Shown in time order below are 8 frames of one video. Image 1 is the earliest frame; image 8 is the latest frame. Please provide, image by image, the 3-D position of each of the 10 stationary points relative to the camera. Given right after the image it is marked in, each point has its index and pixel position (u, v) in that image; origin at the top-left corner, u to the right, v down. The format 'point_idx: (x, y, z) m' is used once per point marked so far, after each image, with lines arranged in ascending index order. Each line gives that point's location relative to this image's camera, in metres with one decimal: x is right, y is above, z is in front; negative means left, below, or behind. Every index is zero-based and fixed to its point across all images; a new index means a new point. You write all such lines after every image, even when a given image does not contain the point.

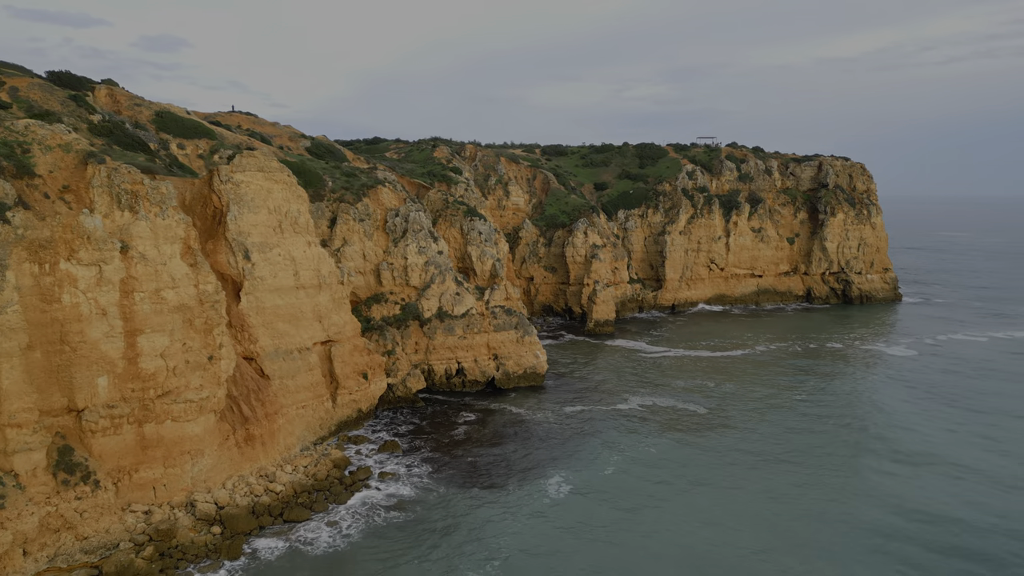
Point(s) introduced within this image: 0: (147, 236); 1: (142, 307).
0: (-10.1, +1.4, +19.6) m
1: (-10.0, -0.5, +19.1) m
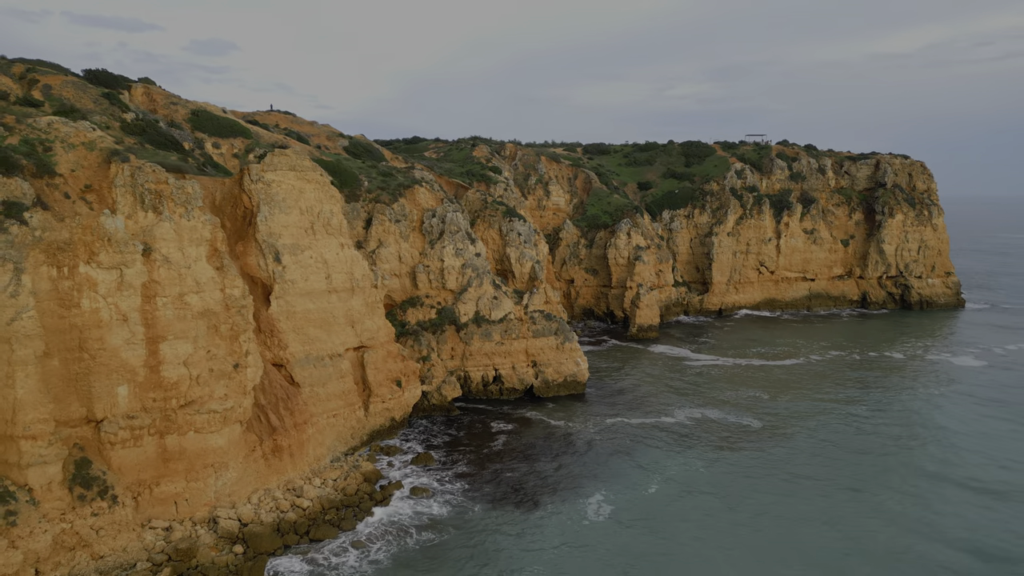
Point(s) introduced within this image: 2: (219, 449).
0: (-9.0, +1.3, +18.7) m
1: (-8.9, -0.6, +18.2) m
2: (-7.9, -4.4, +19.2) m
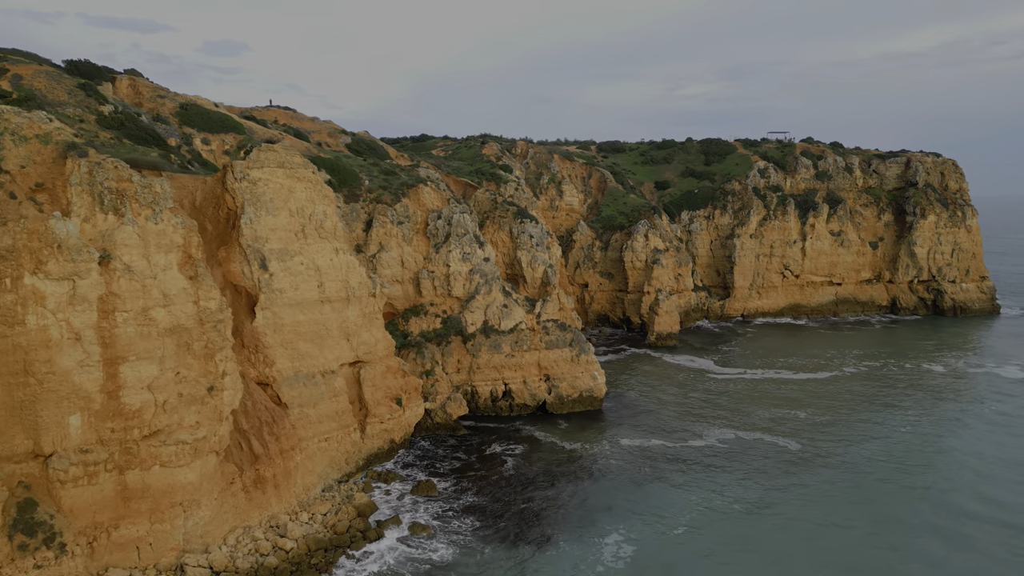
0: (-8.7, +1.0, +16.3) m
1: (-8.6, -0.9, +15.9) m
2: (-7.6, -4.7, +16.8) m
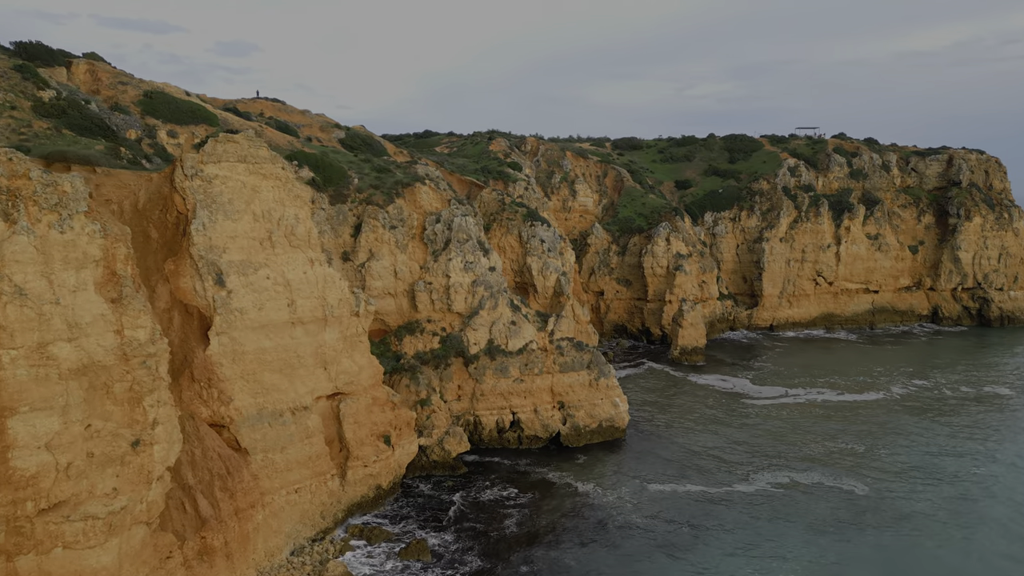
0: (-8.5, +0.5, +12.6) m
1: (-8.5, -1.4, +12.1) m
2: (-7.5, -5.2, +13.0) m
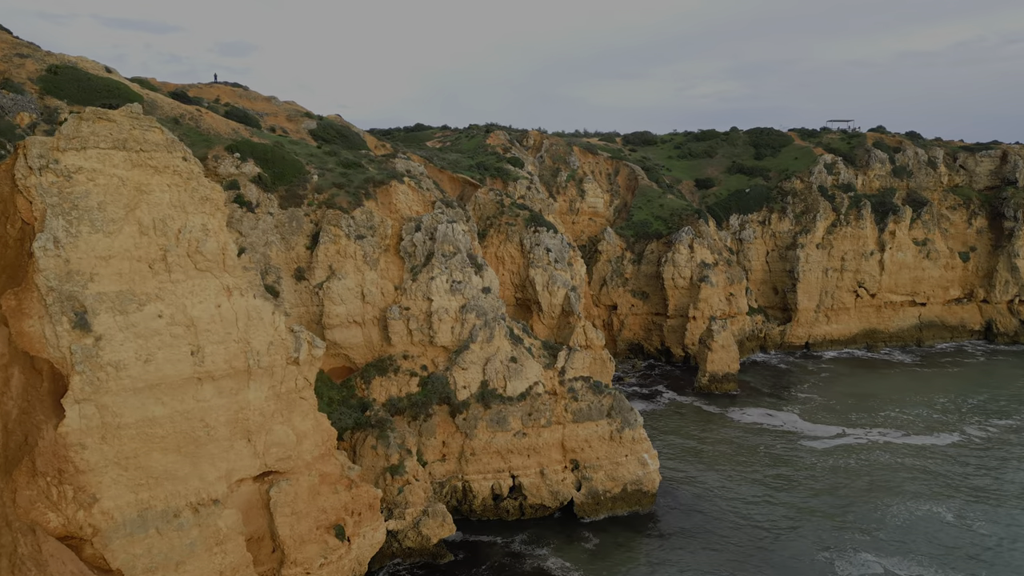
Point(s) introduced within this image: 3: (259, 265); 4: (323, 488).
0: (-8.6, -0.3, +6.9) m
1: (-8.5, -2.2, +6.5) m
2: (-7.5, -5.9, +7.4) m
3: (-6.9, +0.6, +19.5) m
4: (-4.0, -4.3, +15.2) m
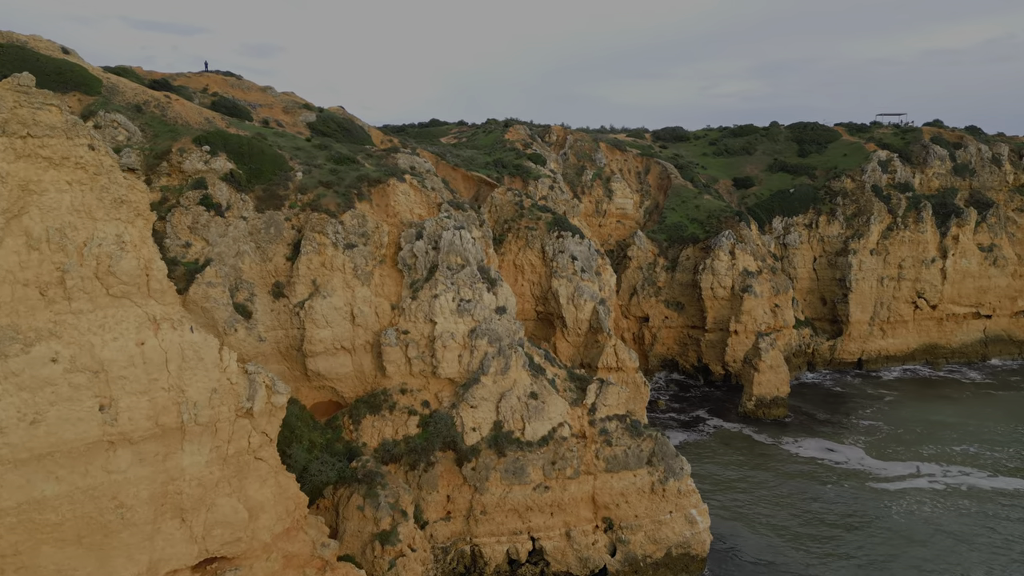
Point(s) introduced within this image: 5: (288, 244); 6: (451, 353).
0: (-8.5, -0.7, +3.6) m
1: (-8.4, -2.7, +3.2) m
2: (-7.4, -6.4, +4.1) m
3: (-6.5, +0.2, +16.1) m
4: (-3.7, -4.7, +11.8) m
5: (-5.5, +1.1, +17.2) m
6: (-1.4, -1.5, +16.8) m
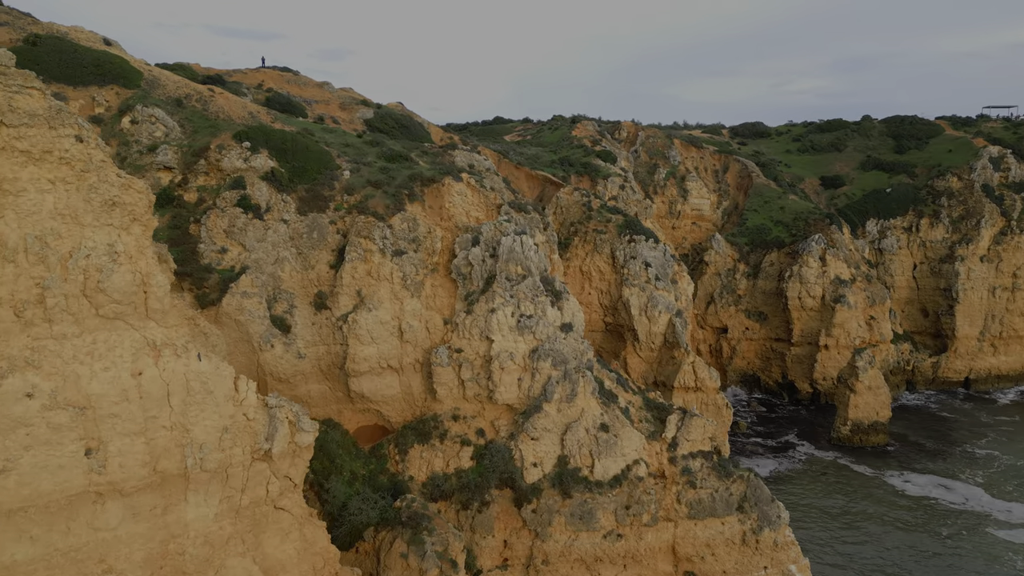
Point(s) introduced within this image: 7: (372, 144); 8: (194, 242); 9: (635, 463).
0: (-8.2, -0.9, +2.3) m
1: (-8.2, -2.8, +1.8) m
2: (-7.2, -6.6, +2.6) m
3: (-5.1, -0.1, +14.5) m
4: (-2.8, -5.0, +10.0) m
5: (-4.0, +0.8, +15.5) m
6: (0.0, -1.8, +14.7) m
7: (-3.8, +3.9, +19.6) m
8: (-6.5, +0.9, +14.6) m
9: (+2.5, -3.5, +14.4) m
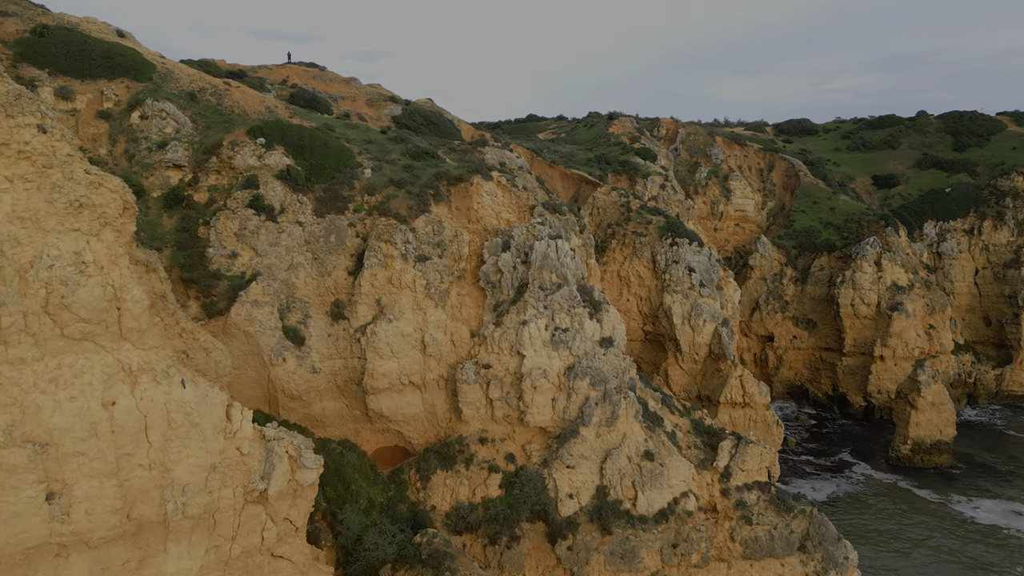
0: (-8.1, -1.0, +1.2) m
1: (-8.2, -3.0, +0.8) m
2: (-7.1, -6.7, +1.5) m
3: (-4.4, -0.2, +13.3) m
4: (-2.4, -5.1, +8.7) m
5: (-3.3, +0.7, +14.2) m
6: (+0.6, -2.0, +13.3) m
7: (-2.9, +3.8, +18.3) m
8: (-5.9, +0.8, +13.5) m
9: (+3.1, -3.7, +12.9) m
